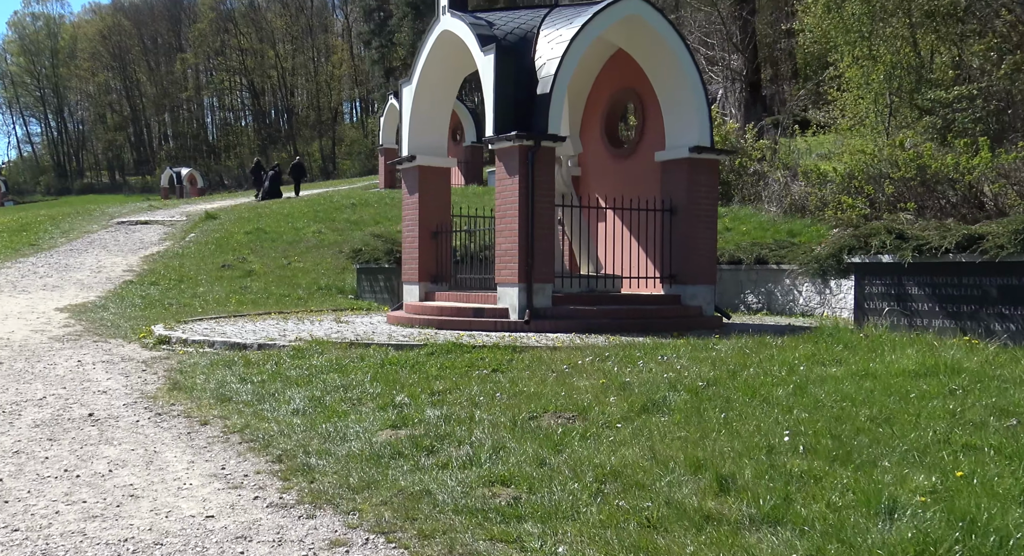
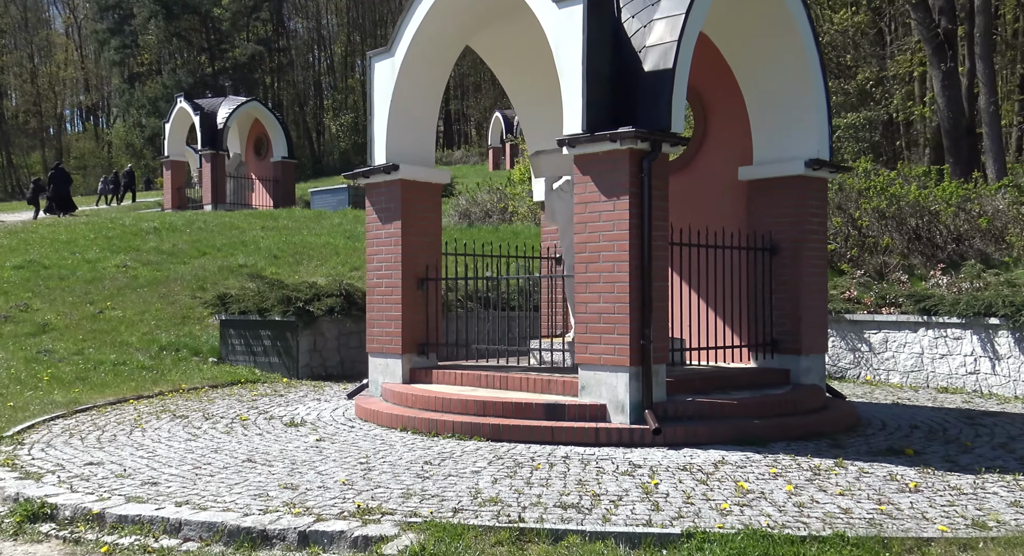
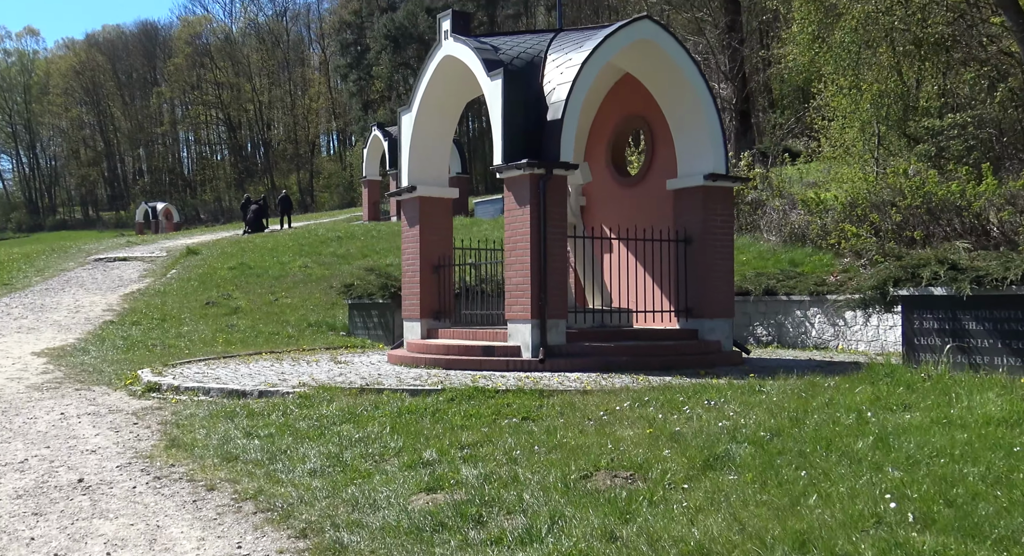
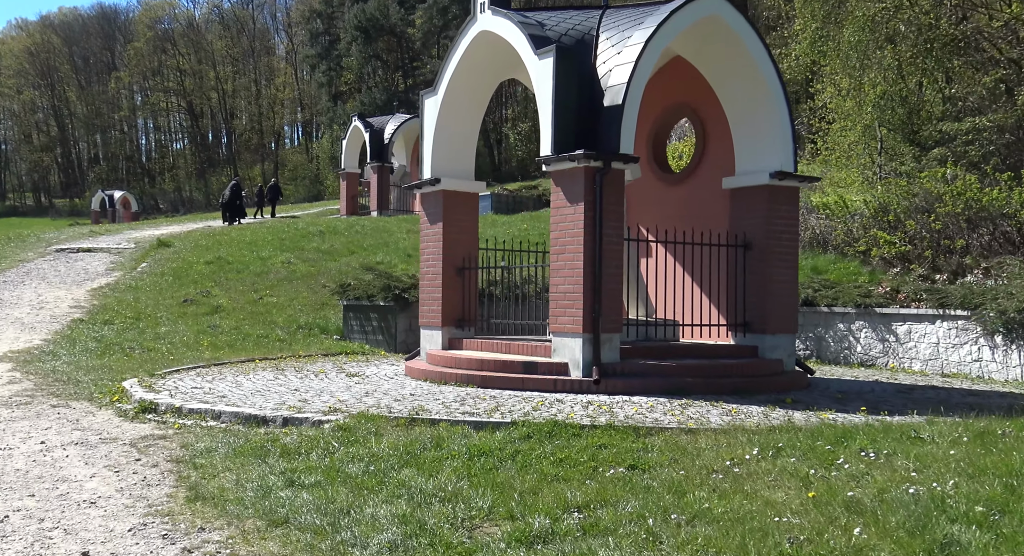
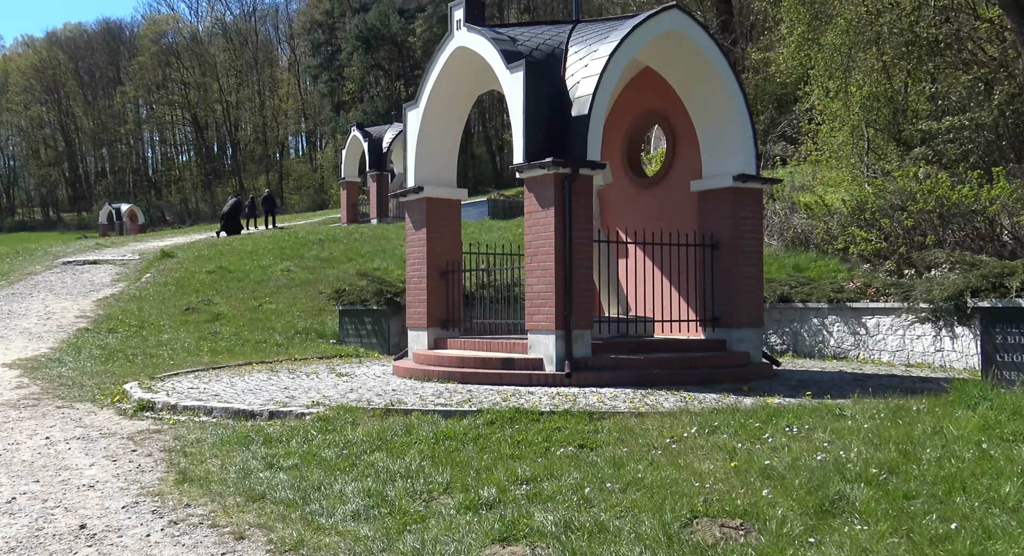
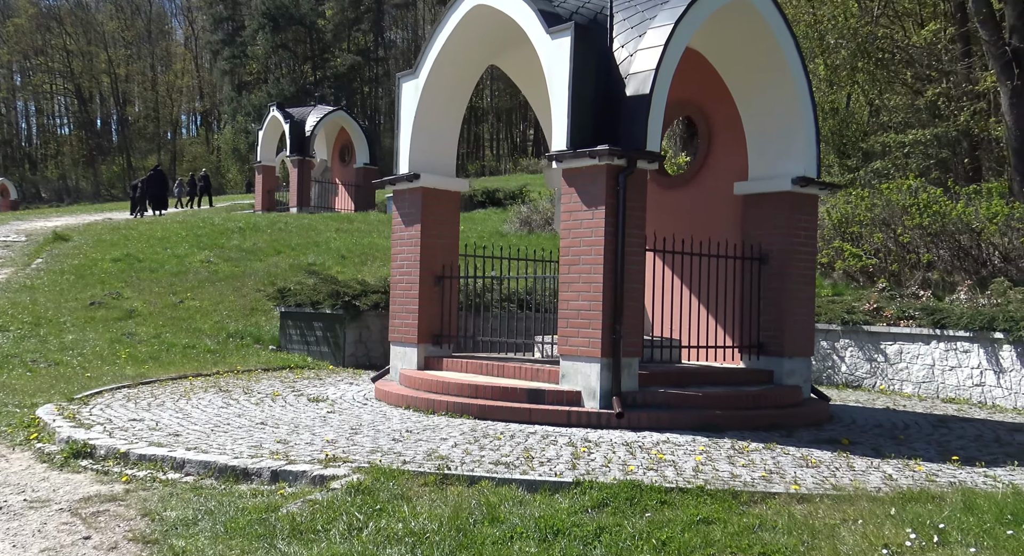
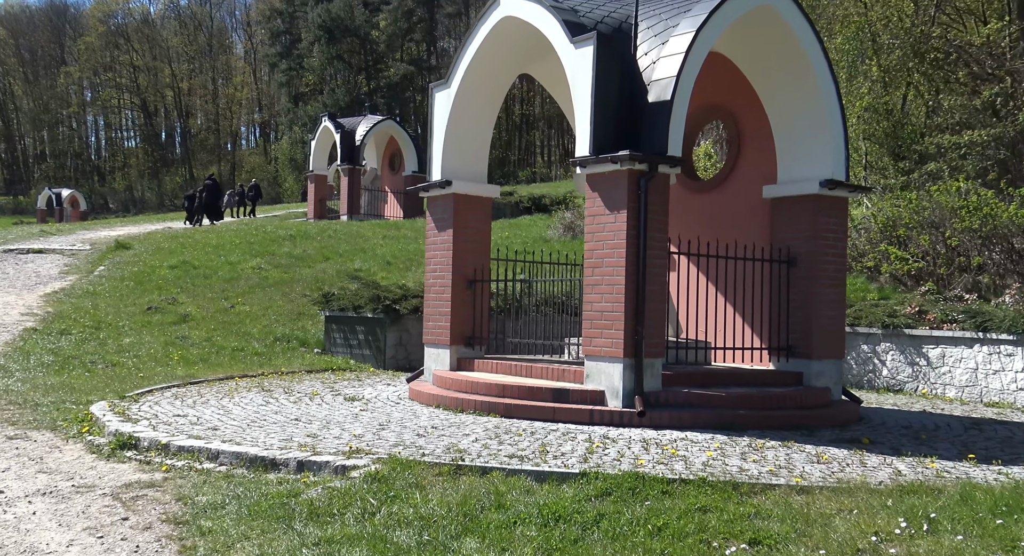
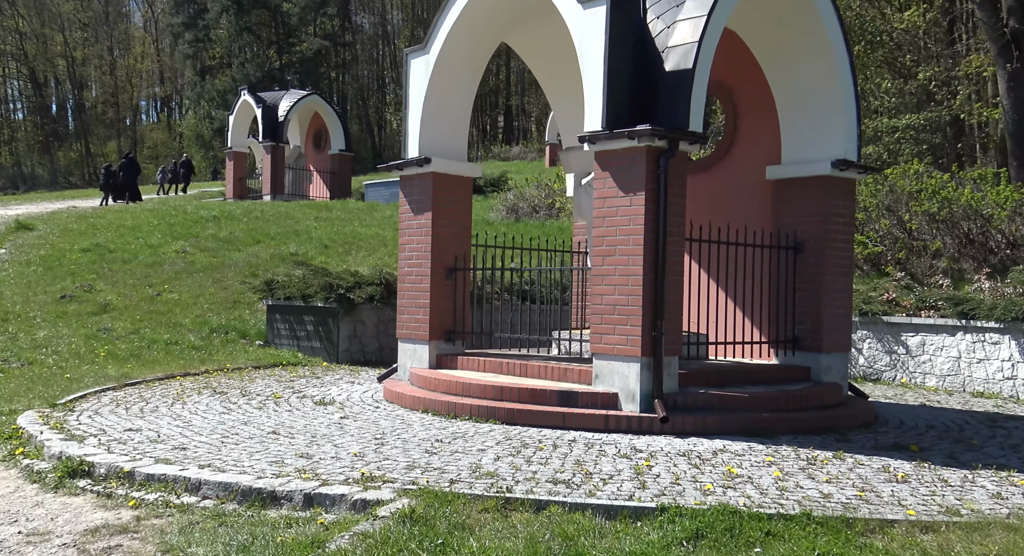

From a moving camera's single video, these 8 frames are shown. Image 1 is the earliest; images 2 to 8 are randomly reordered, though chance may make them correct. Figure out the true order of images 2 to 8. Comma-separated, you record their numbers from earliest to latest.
3, 5, 4, 7, 6, 8, 2
